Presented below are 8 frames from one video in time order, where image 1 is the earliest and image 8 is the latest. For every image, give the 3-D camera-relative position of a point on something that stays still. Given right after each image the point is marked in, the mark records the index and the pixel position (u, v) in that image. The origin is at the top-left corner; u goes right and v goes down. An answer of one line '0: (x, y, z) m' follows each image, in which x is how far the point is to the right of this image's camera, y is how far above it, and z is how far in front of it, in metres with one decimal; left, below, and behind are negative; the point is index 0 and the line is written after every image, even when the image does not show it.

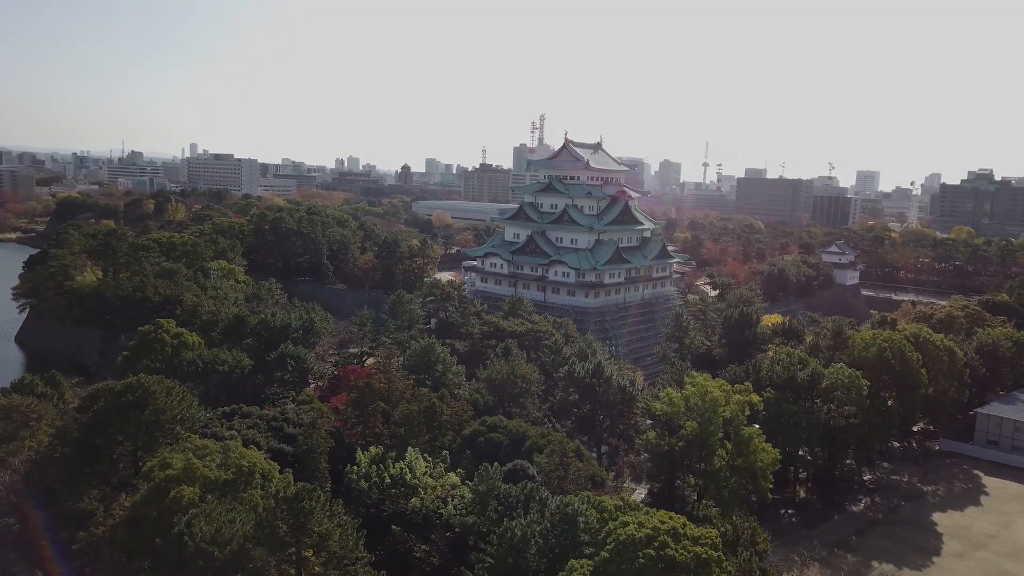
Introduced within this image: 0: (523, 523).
0: (+0.2, -3.0, +10.5) m
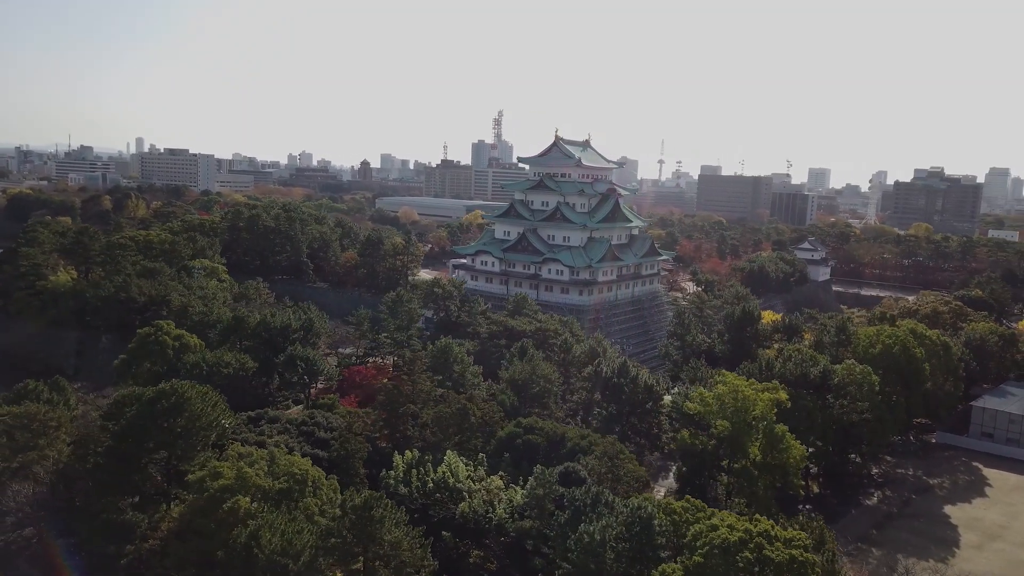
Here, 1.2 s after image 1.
0: (+1.1, -3.1, +10.4) m
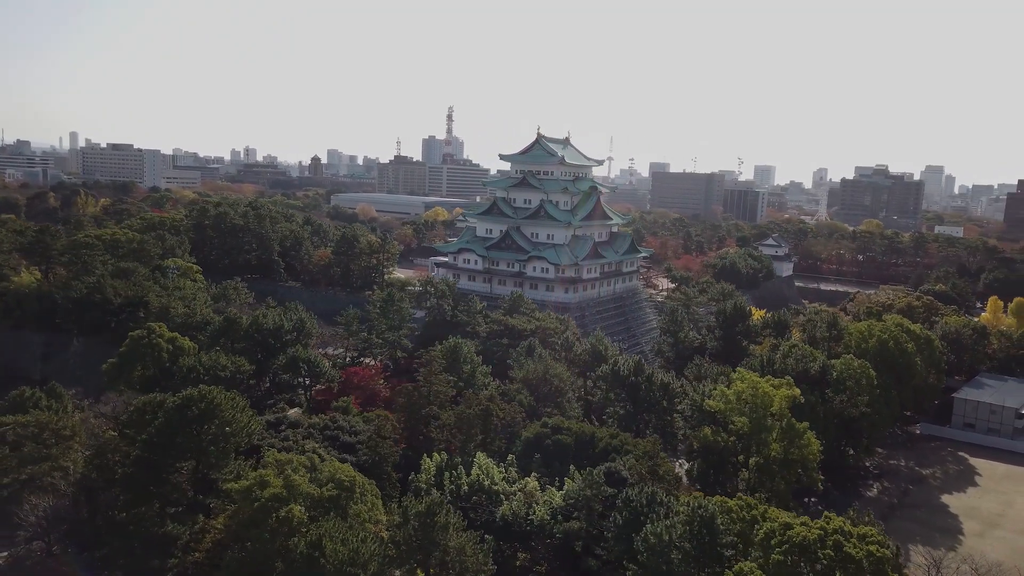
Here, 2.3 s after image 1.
0: (+1.9, -3.1, +10.4) m
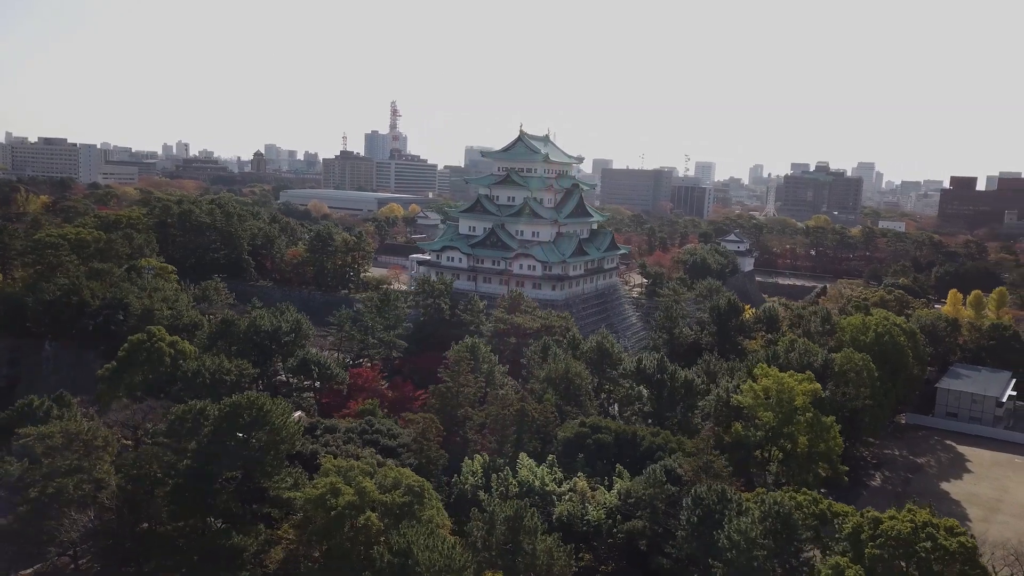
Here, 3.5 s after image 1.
0: (+3.0, -3.1, +10.5) m
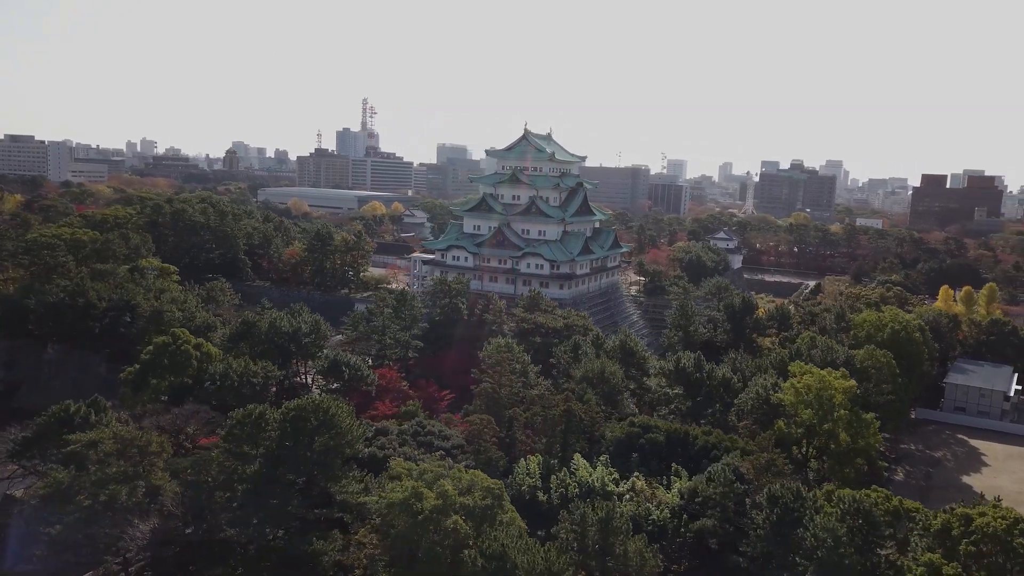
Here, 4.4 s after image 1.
0: (+4.1, -3.1, +10.6) m
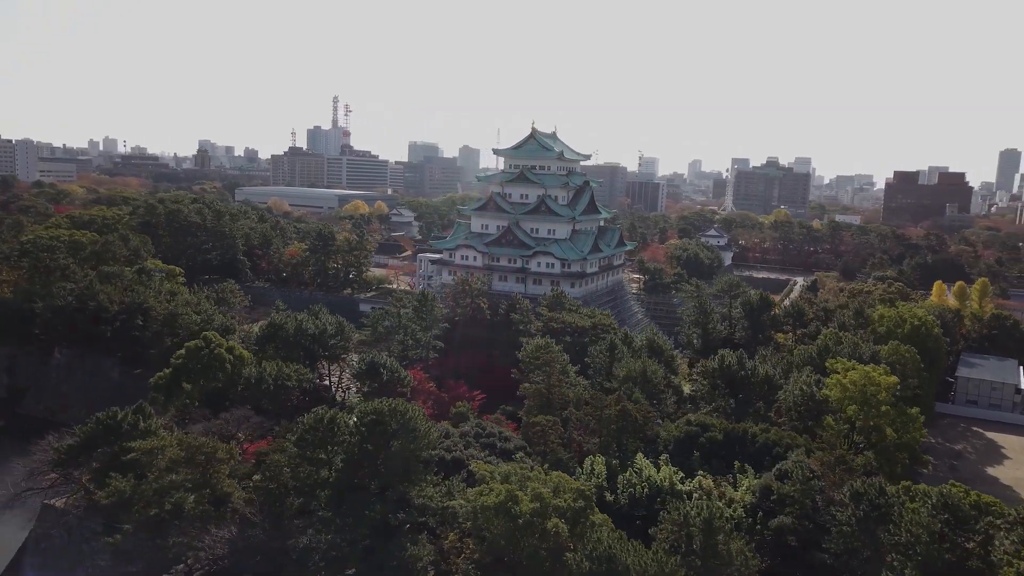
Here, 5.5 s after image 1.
0: (+5.4, -3.0, +10.8) m
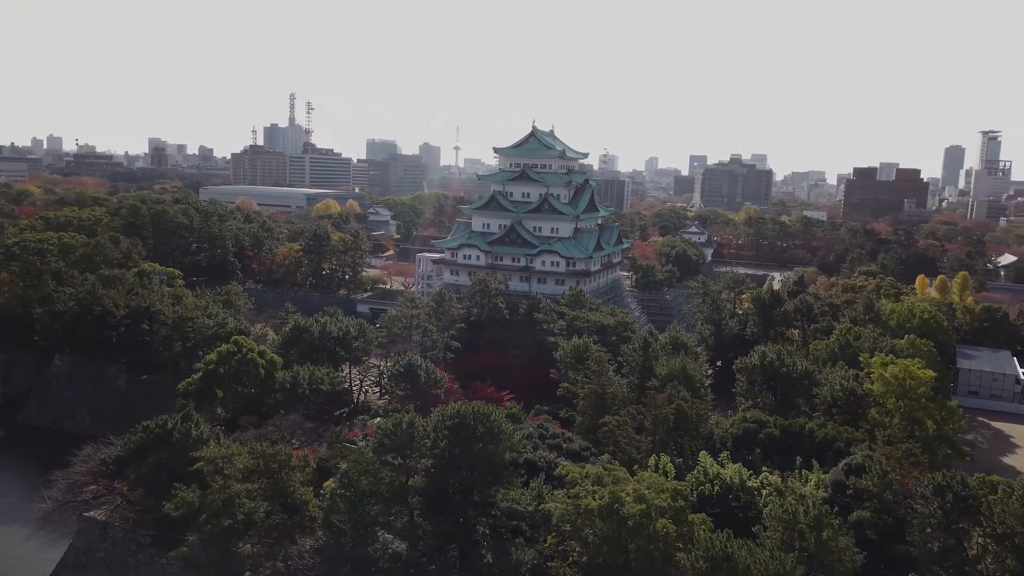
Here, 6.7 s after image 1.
0: (+6.8, -3.0, +11.0) m
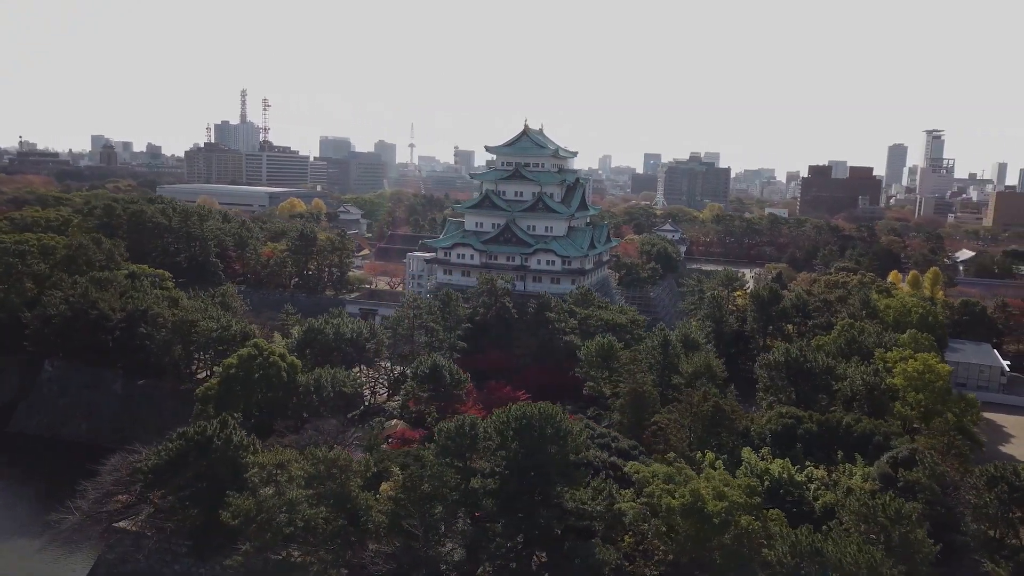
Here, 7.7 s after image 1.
0: (+7.8, -3.0, +11.5) m
